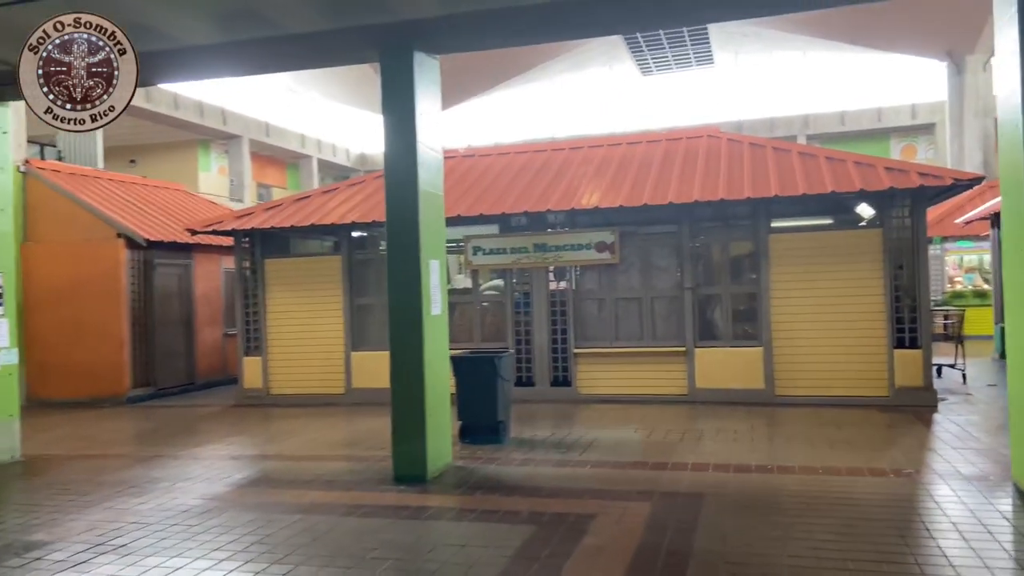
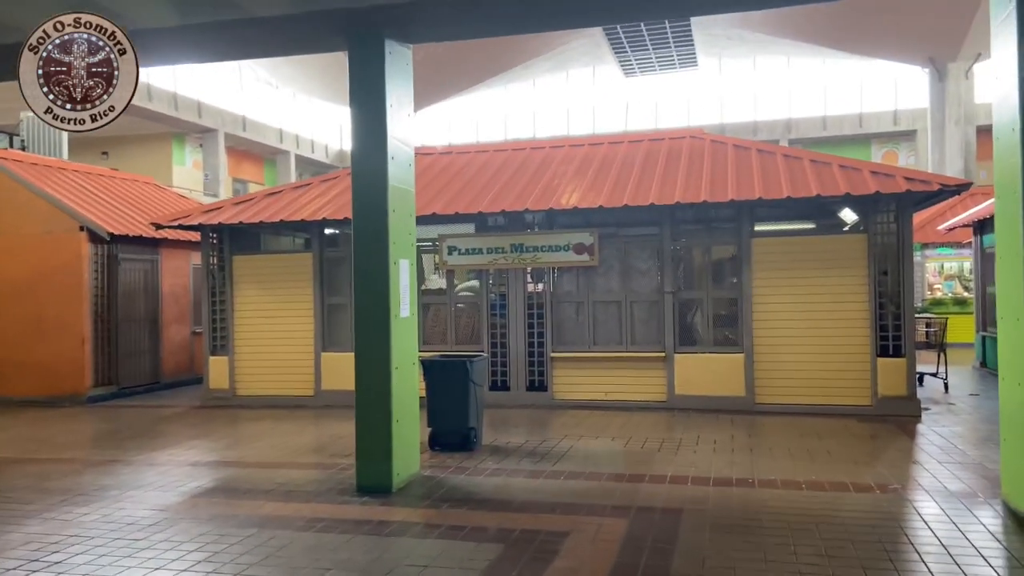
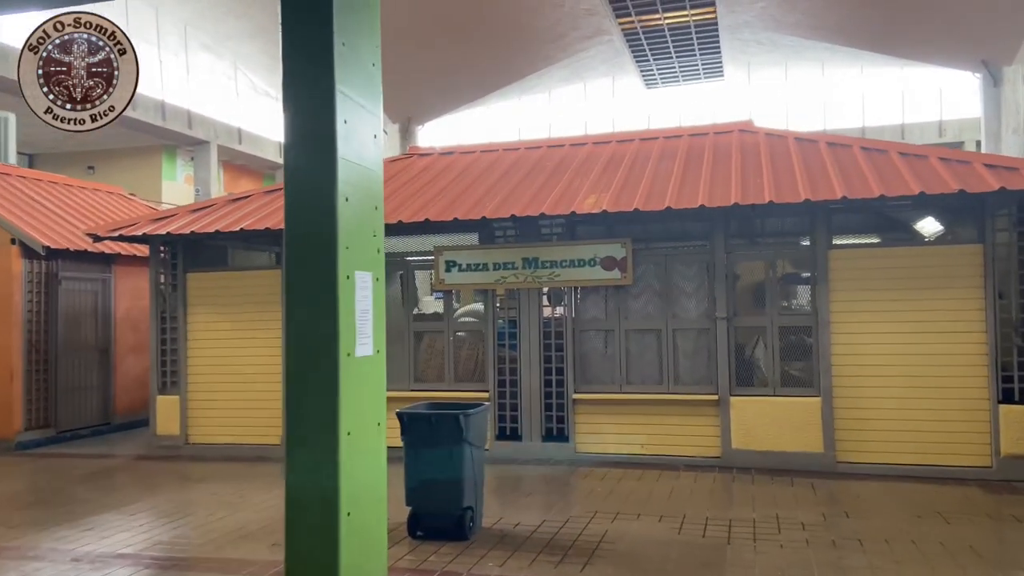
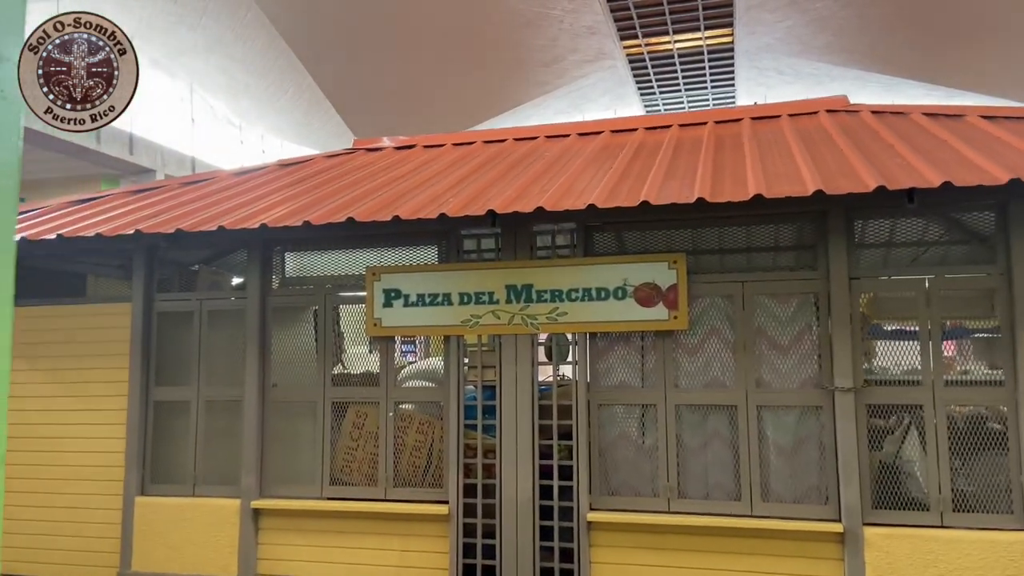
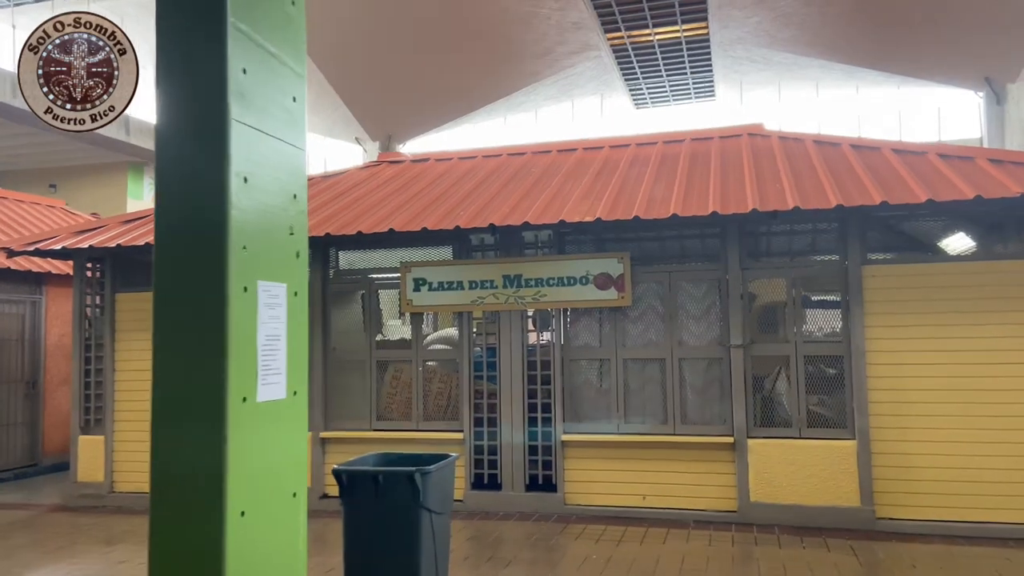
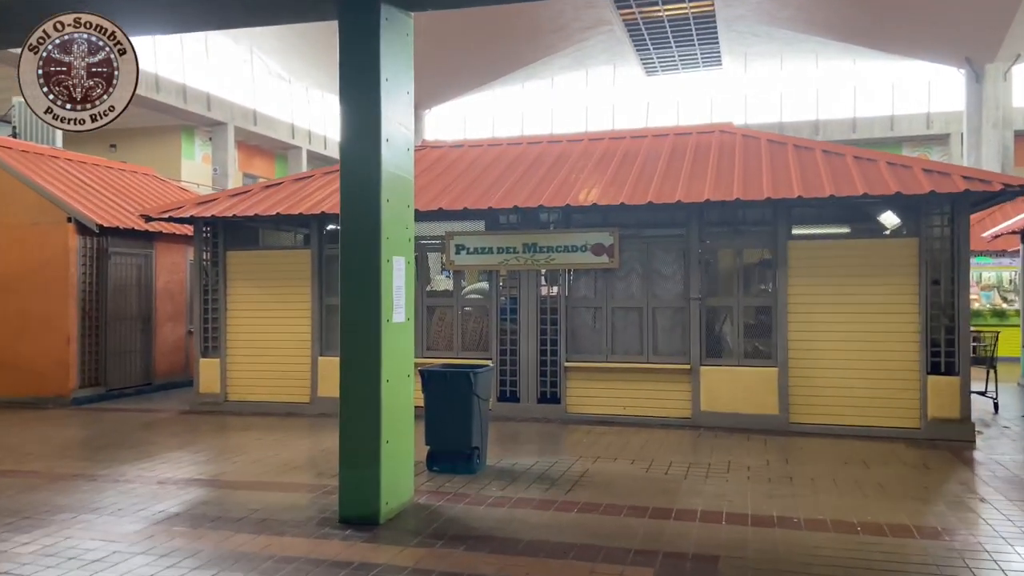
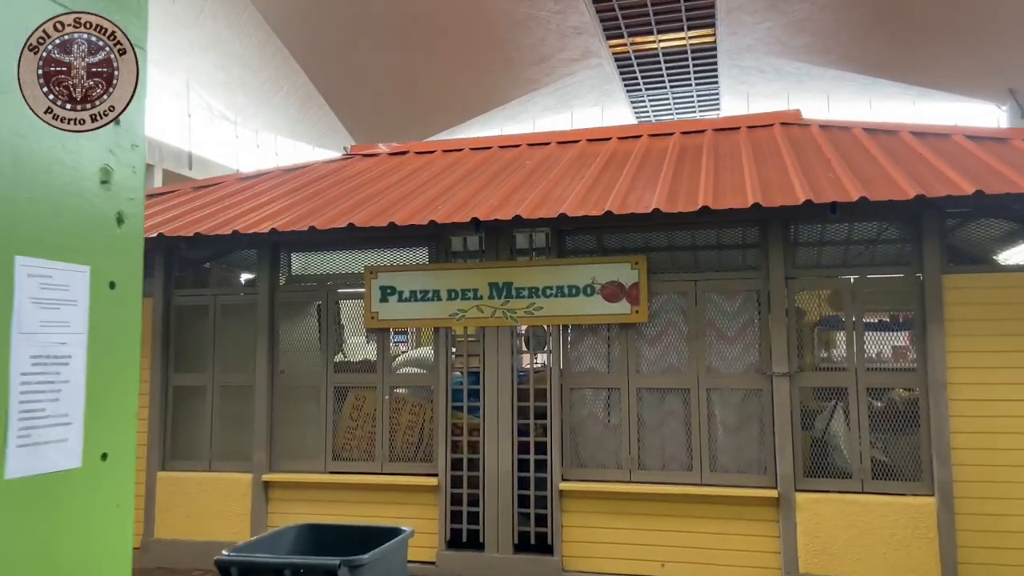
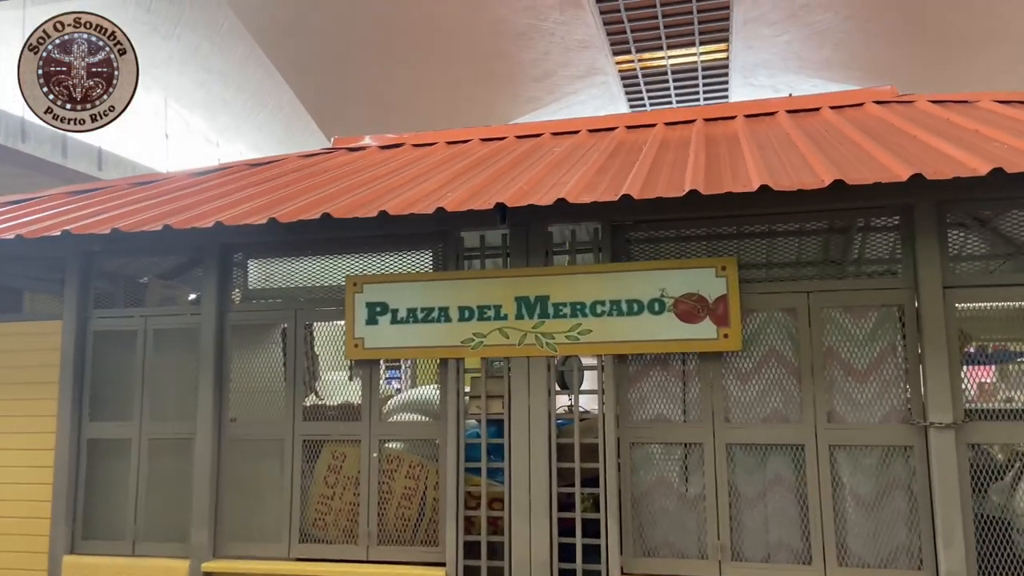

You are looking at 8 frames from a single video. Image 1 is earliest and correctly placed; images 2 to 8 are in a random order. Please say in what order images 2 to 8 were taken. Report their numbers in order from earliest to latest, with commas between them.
2, 6, 3, 5, 7, 4, 8
